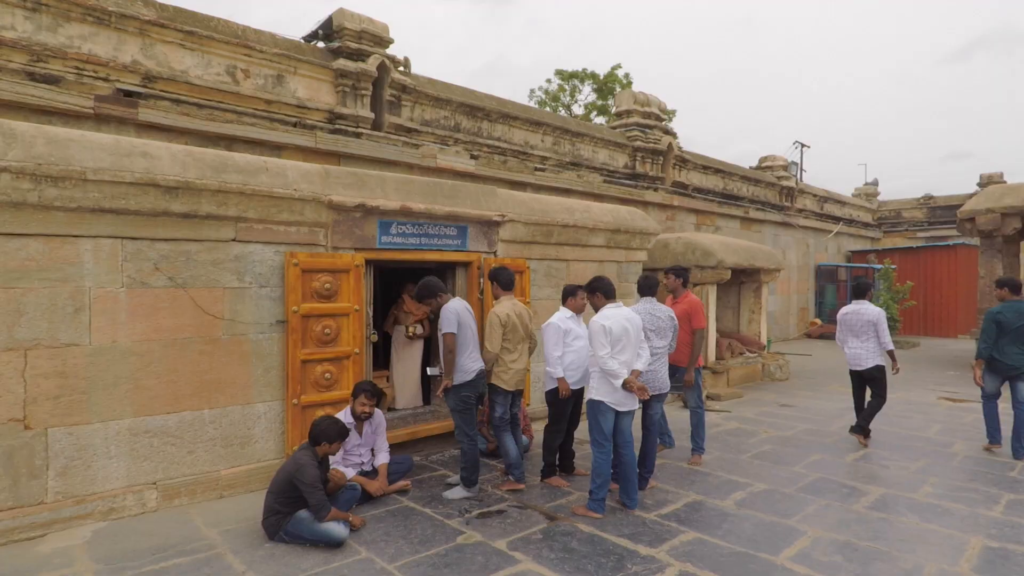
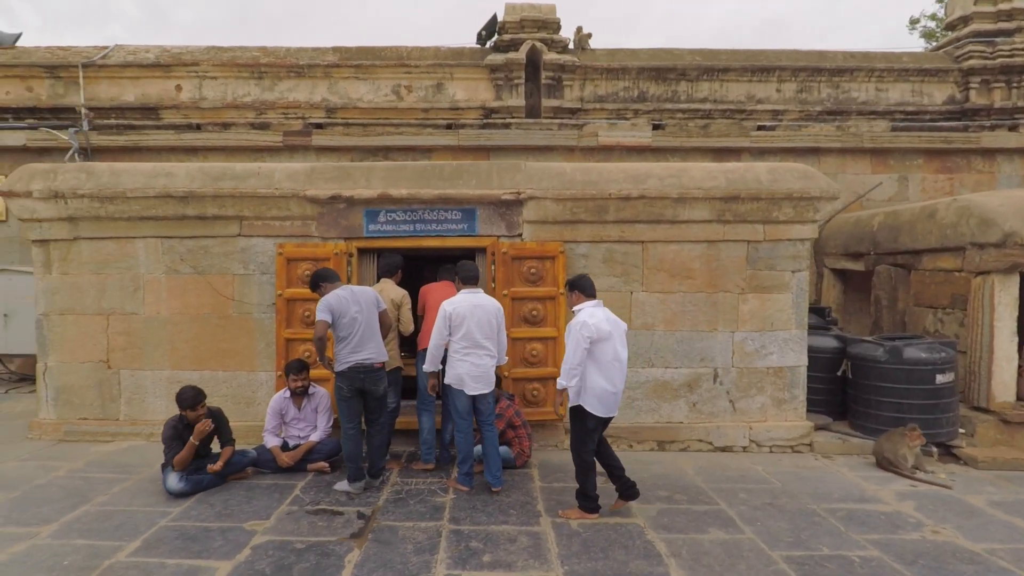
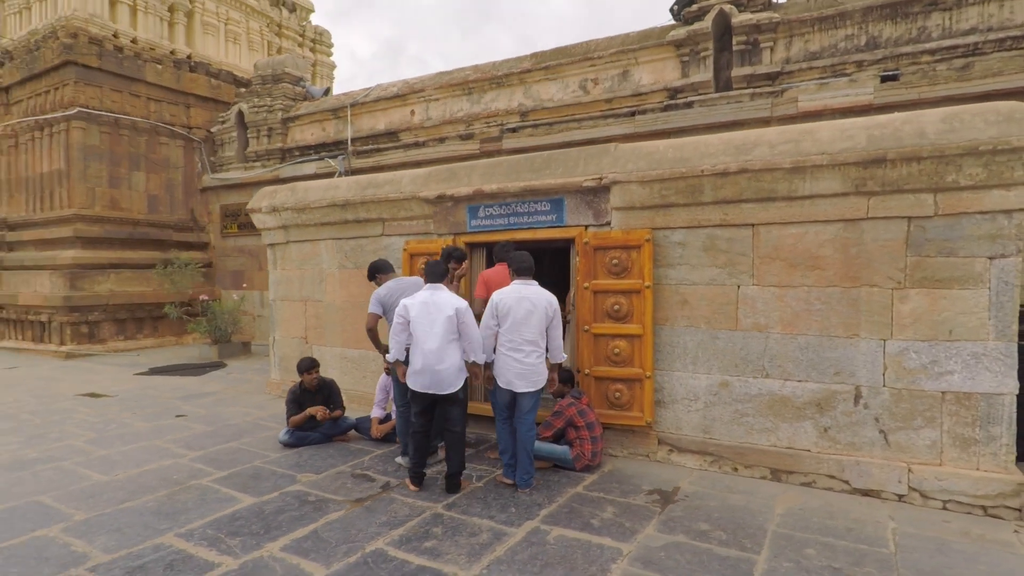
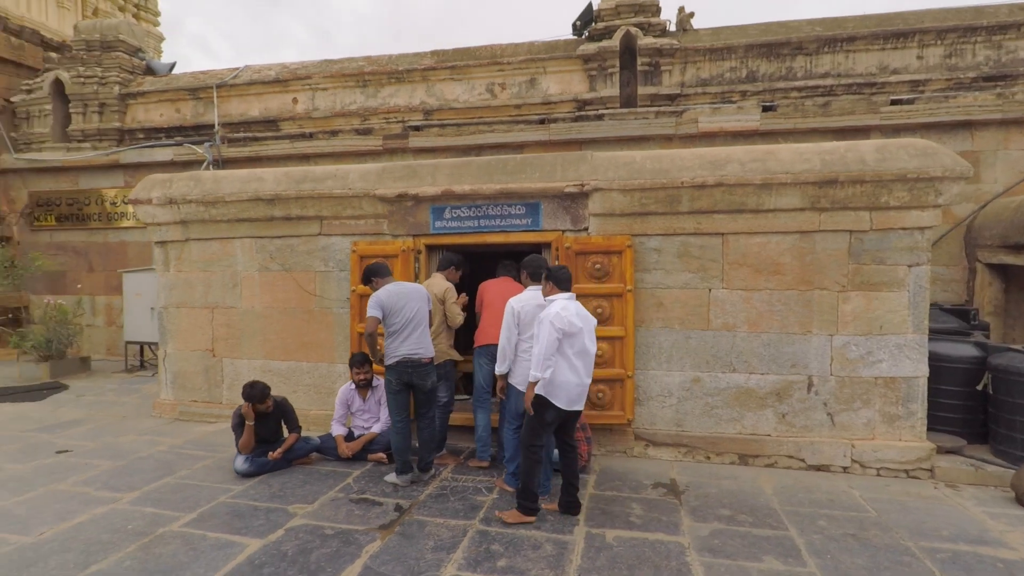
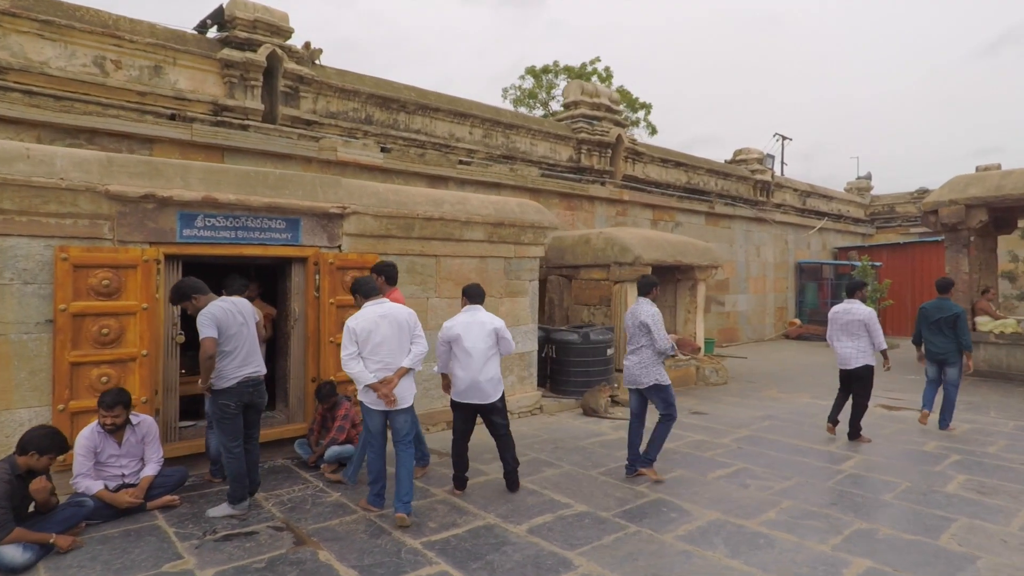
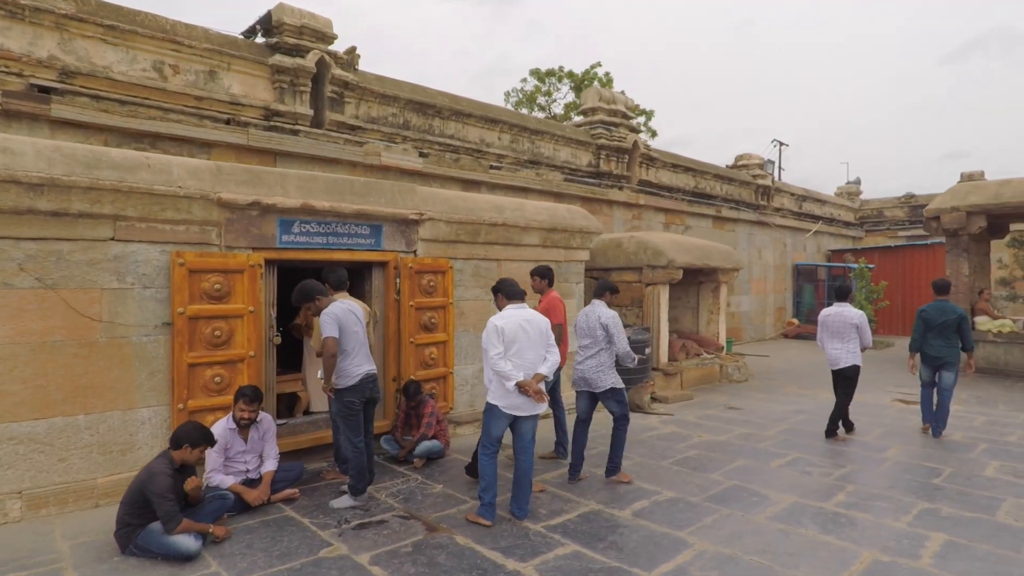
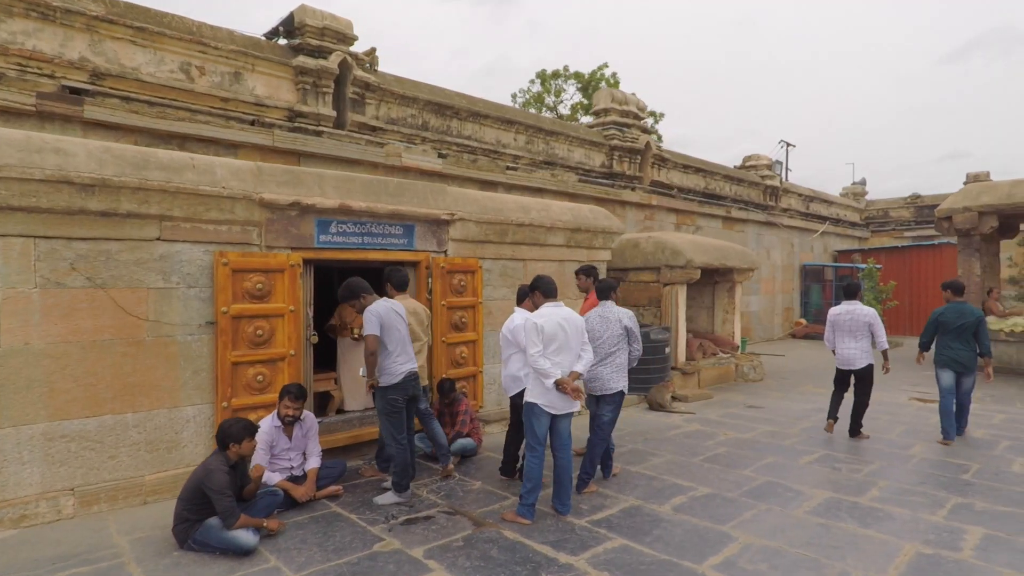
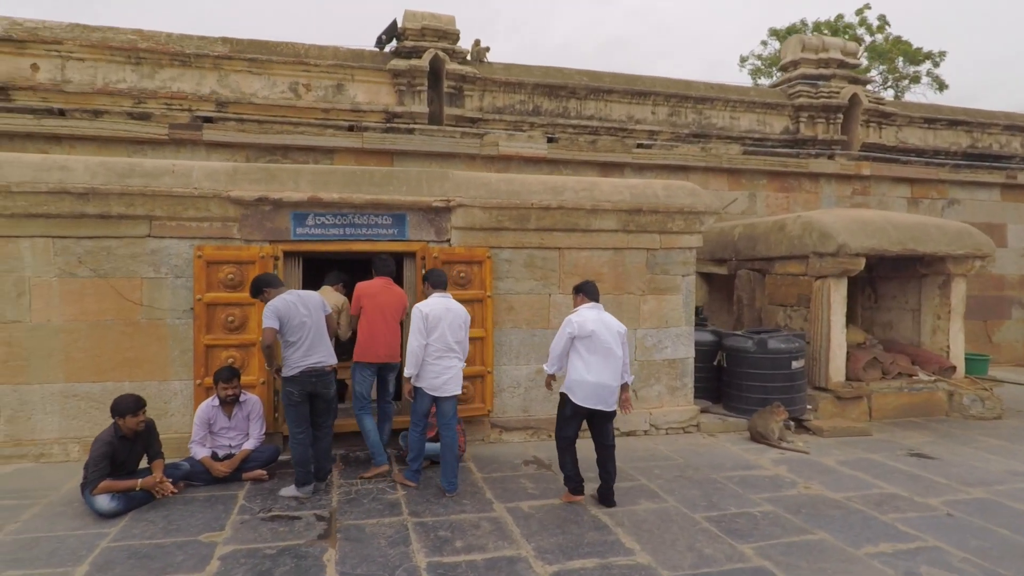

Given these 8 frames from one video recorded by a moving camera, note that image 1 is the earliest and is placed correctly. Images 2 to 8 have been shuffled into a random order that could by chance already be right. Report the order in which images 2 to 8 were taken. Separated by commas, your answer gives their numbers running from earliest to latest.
7, 6, 5, 8, 2, 4, 3
